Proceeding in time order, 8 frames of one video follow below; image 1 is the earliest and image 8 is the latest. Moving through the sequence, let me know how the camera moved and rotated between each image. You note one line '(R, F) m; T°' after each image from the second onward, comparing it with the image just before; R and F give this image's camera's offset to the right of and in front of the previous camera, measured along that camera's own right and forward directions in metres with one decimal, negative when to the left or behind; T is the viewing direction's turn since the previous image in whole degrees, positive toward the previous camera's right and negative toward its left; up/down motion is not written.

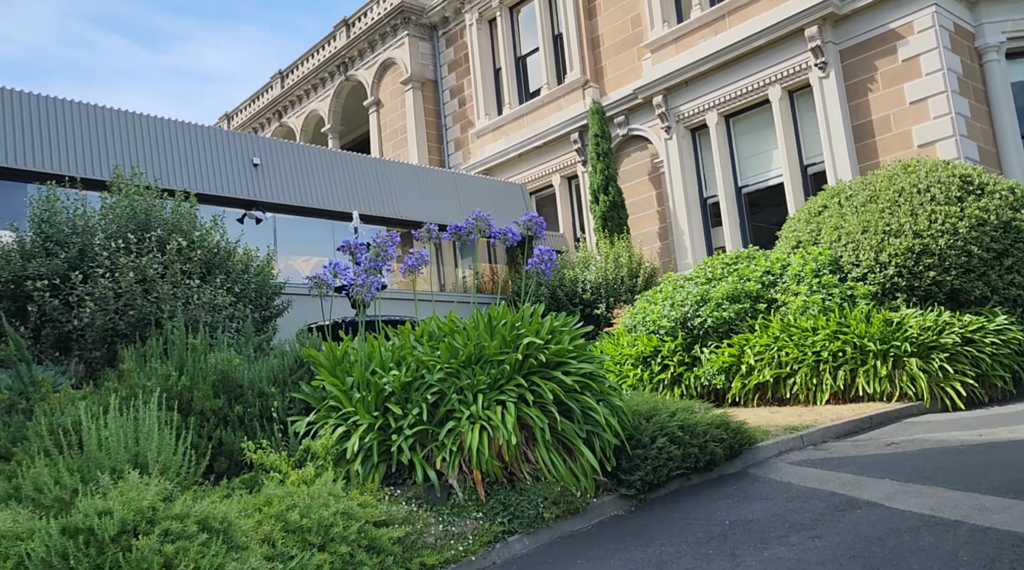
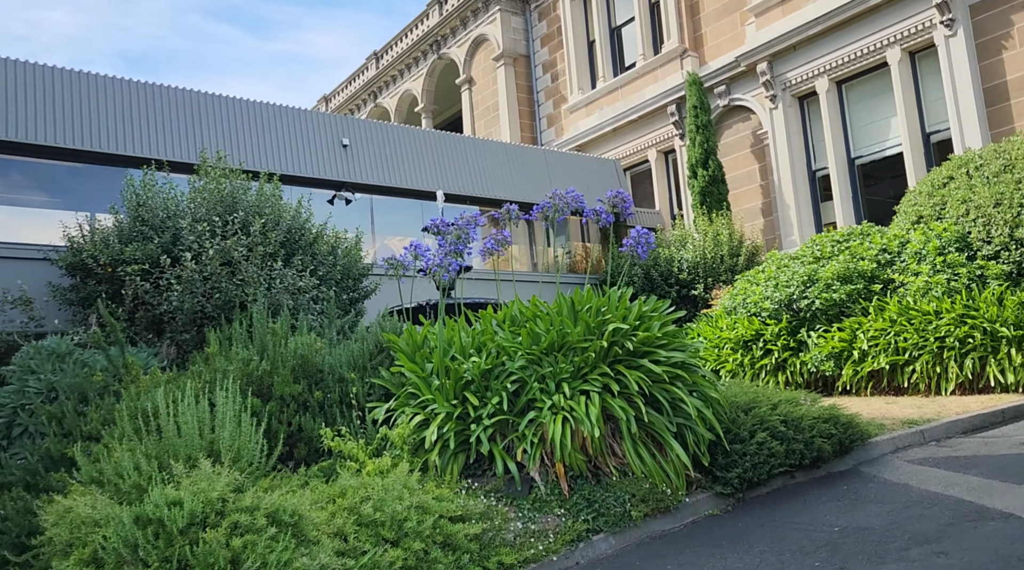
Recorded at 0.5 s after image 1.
(+0.1, +0.4) m; -7°
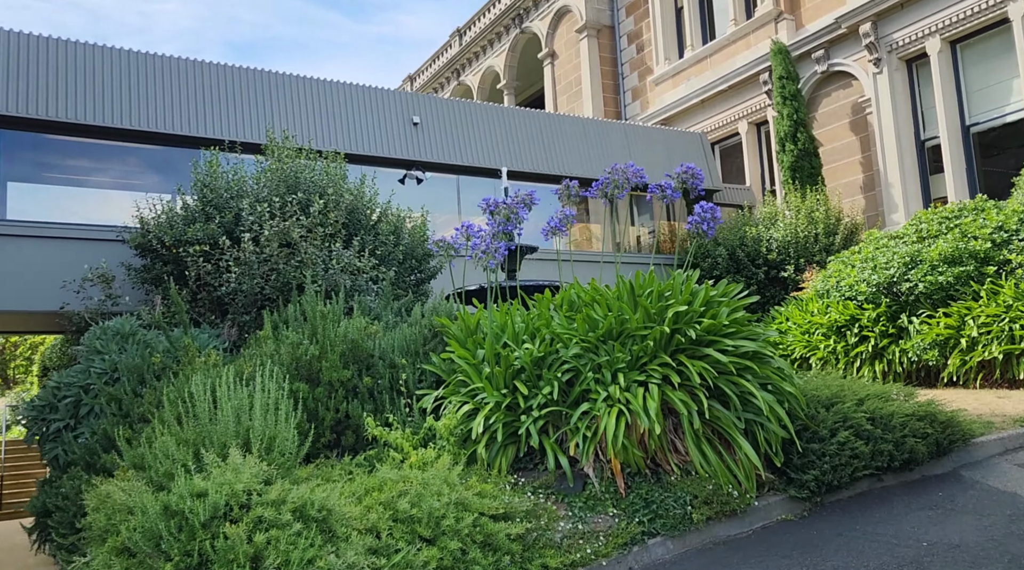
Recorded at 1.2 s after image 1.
(+0.3, +0.4) m; -7°
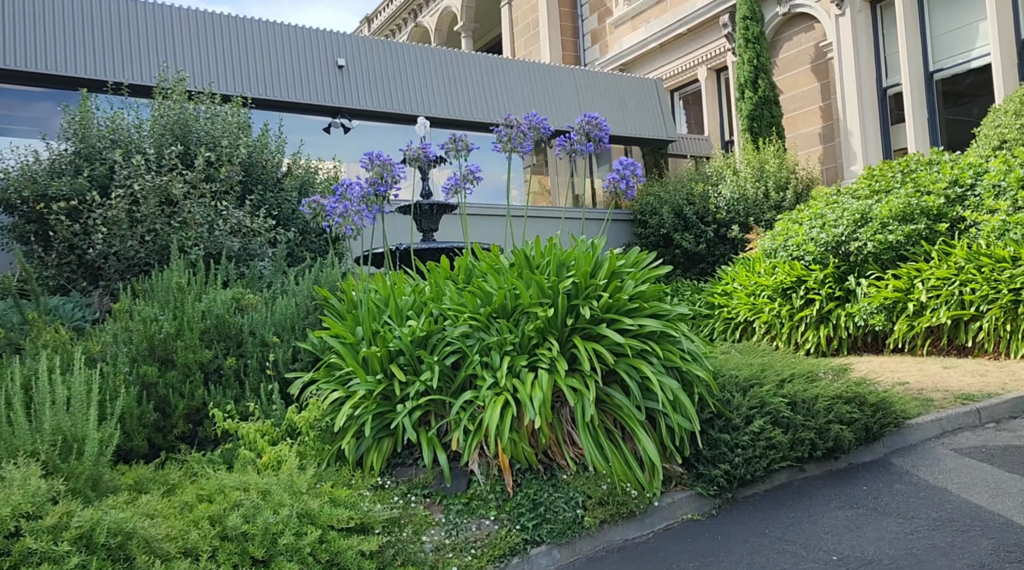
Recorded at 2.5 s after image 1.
(+0.6, +0.7) m; +2°
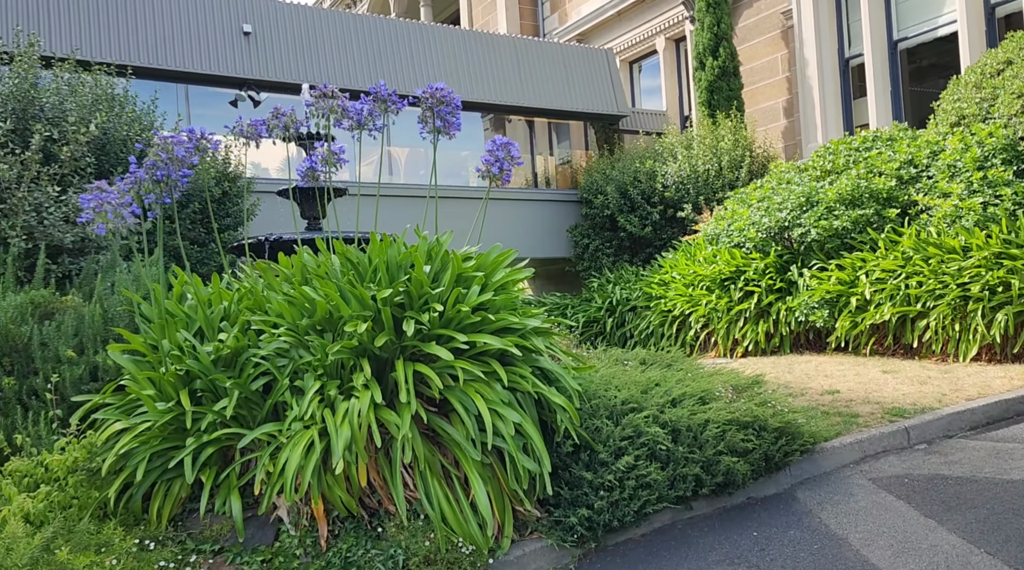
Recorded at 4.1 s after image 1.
(+0.8, +0.8) m; 0°
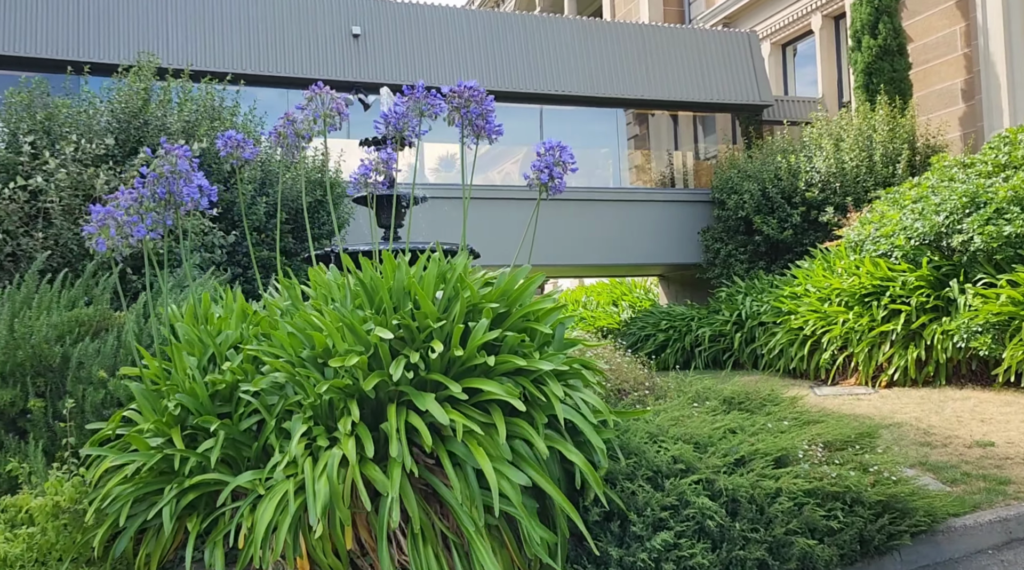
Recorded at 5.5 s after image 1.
(+0.6, +0.7) m; -12°
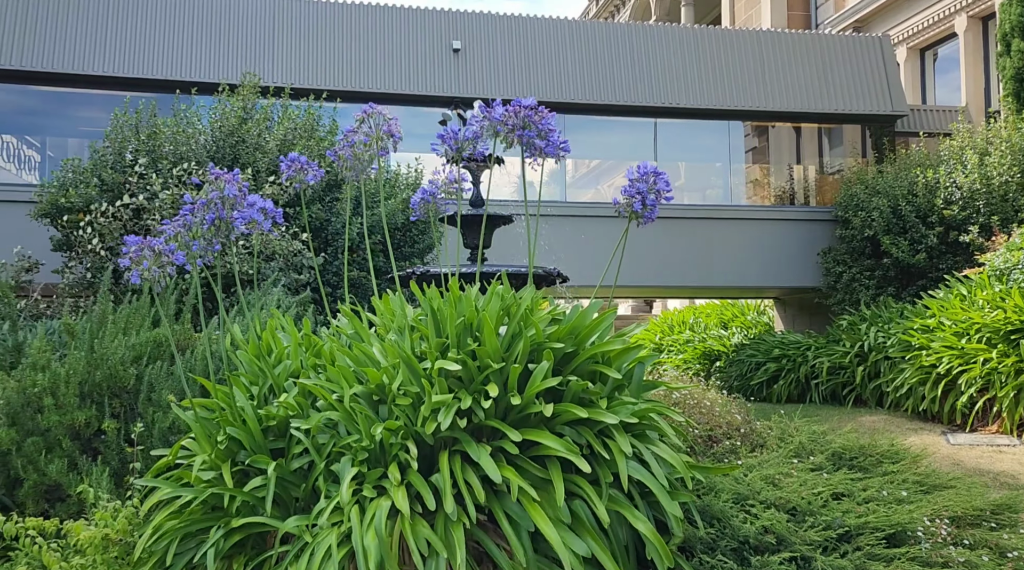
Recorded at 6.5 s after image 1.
(+0.2, +0.4) m; -8°
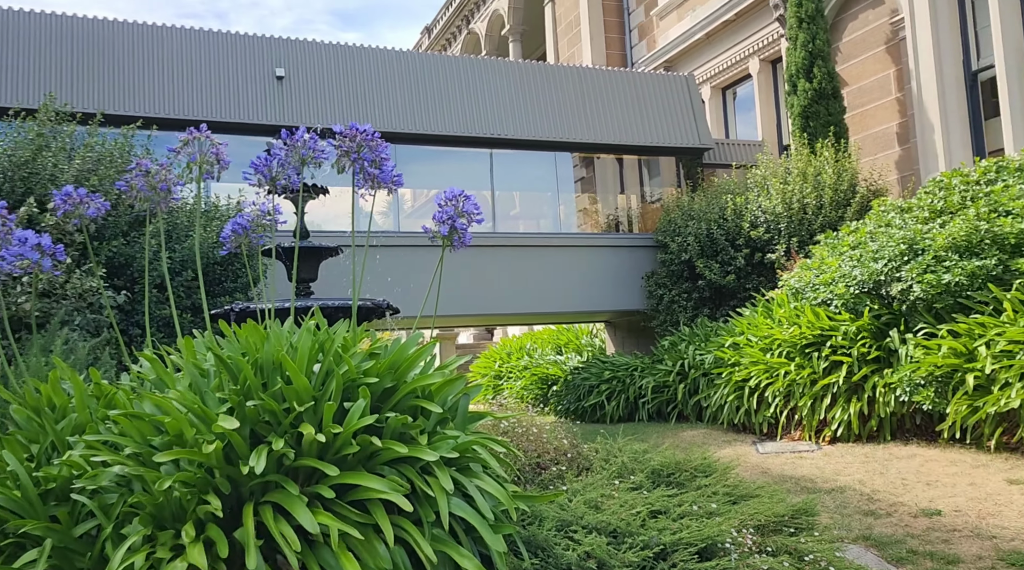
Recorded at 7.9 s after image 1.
(+0.1, 0.0) m; +11°
